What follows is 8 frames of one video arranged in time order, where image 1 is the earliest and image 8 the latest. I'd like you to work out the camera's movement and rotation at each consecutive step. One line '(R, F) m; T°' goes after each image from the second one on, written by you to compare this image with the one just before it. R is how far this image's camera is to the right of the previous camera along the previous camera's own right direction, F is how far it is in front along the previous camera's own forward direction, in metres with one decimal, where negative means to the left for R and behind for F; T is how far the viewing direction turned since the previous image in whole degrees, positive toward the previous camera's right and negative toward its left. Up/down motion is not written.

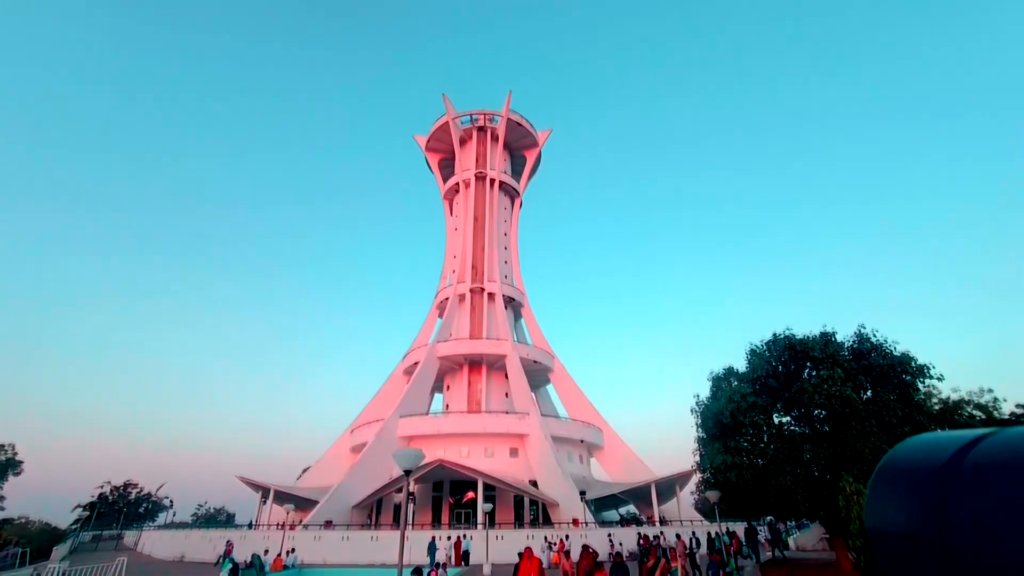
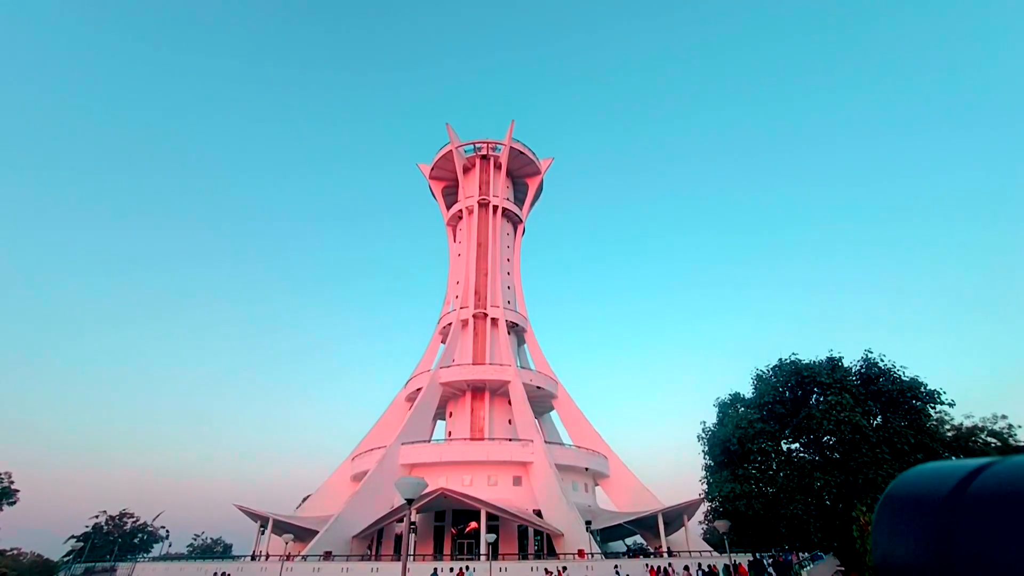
(+0.2, +0.2) m; 0°
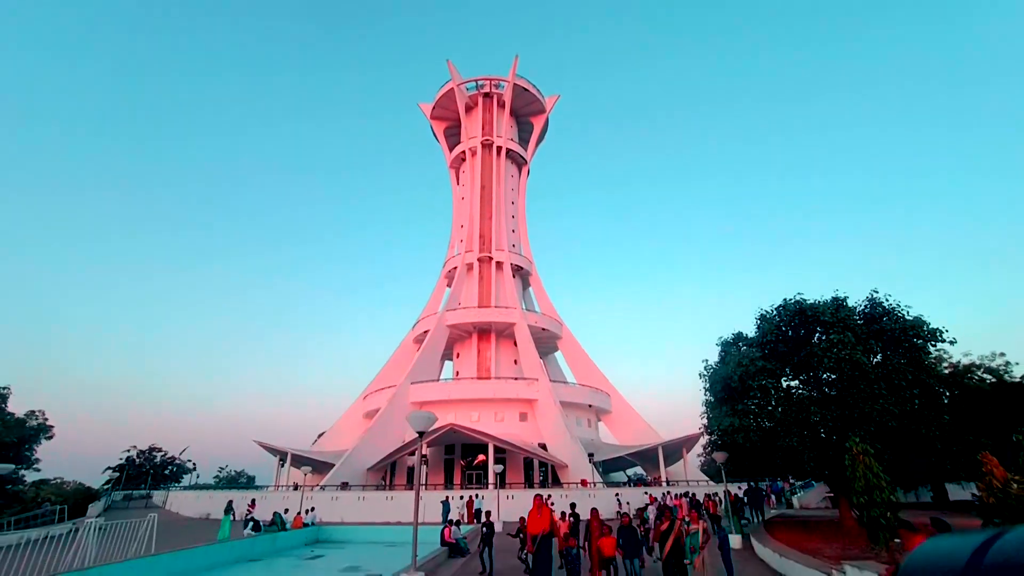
(-0.7, -0.5) m; -1°
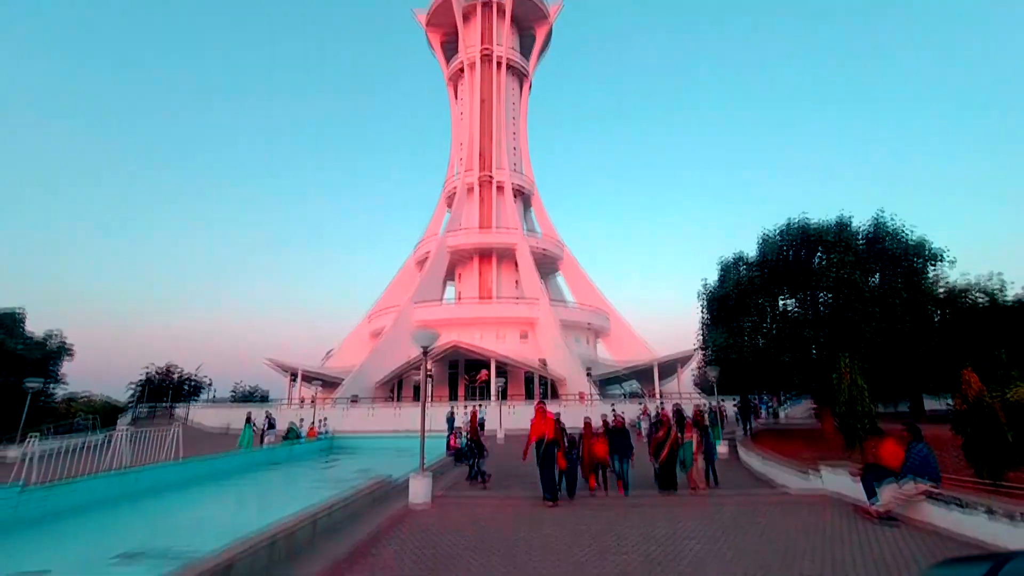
(-0.2, -0.5) m; 0°
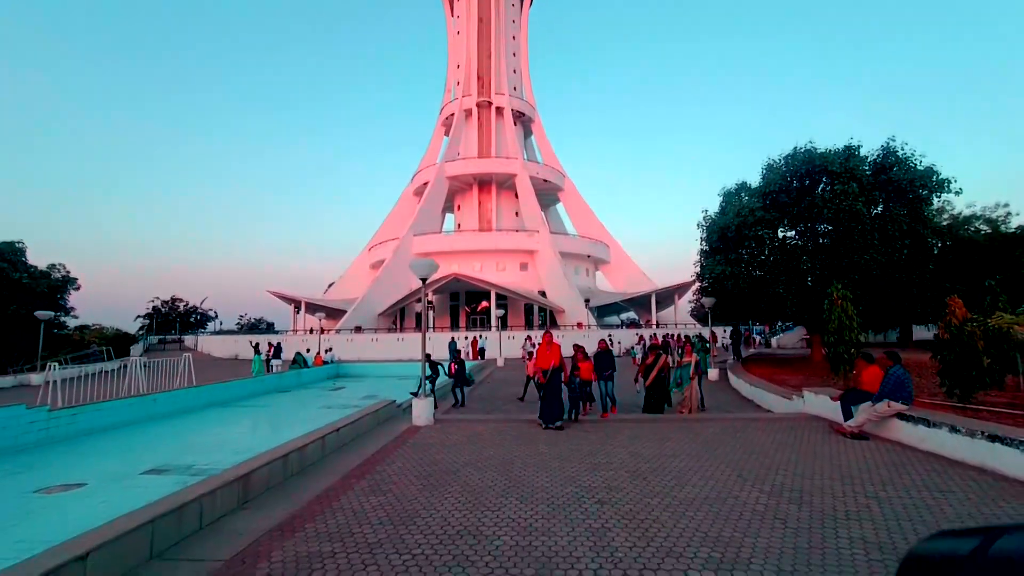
(+0.3, -0.5) m; 0°
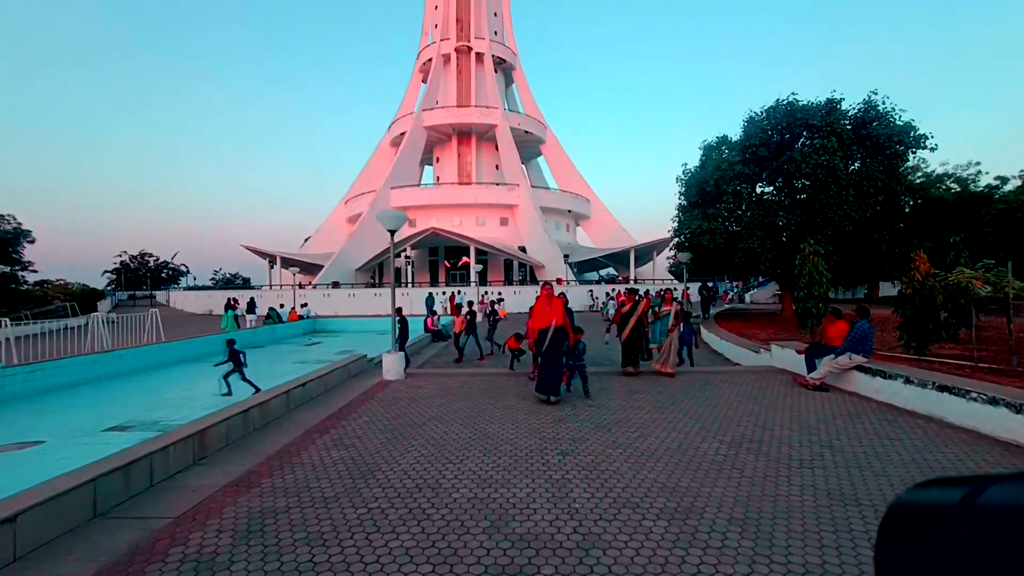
(+1.1, +1.0) m; +2°
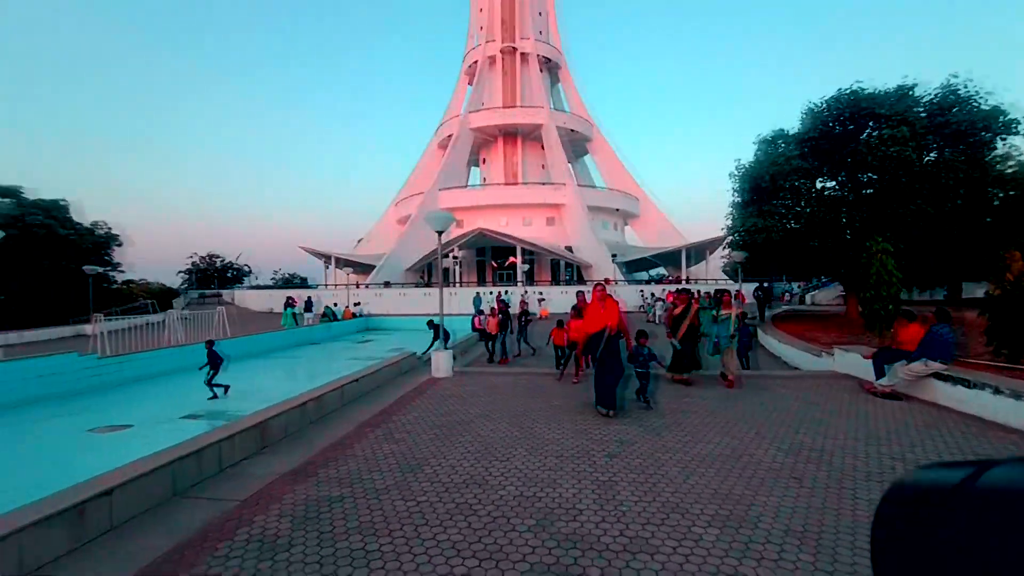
(0.0, -0.1) m; -6°
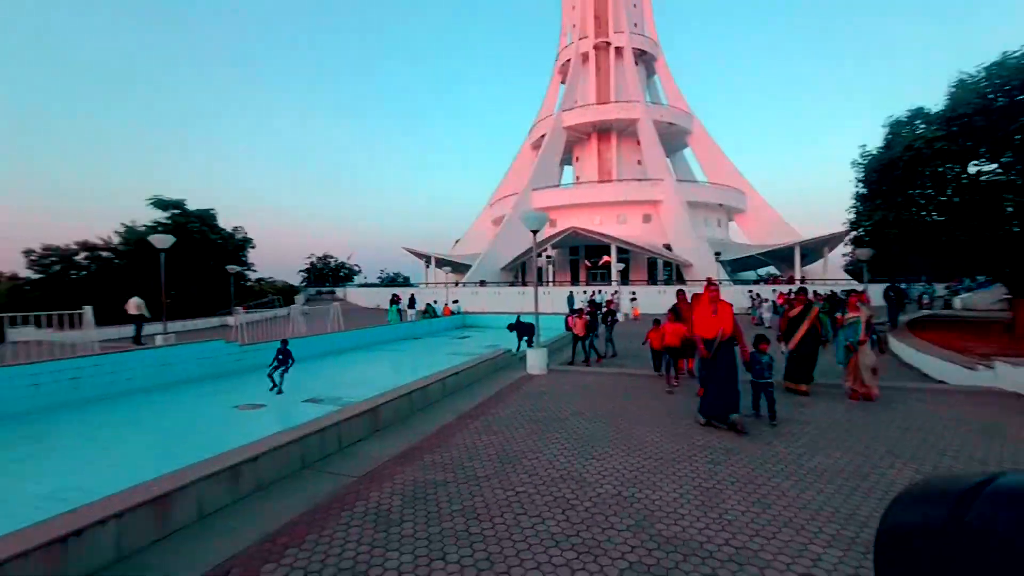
(-0.3, -0.4) m; -11°
